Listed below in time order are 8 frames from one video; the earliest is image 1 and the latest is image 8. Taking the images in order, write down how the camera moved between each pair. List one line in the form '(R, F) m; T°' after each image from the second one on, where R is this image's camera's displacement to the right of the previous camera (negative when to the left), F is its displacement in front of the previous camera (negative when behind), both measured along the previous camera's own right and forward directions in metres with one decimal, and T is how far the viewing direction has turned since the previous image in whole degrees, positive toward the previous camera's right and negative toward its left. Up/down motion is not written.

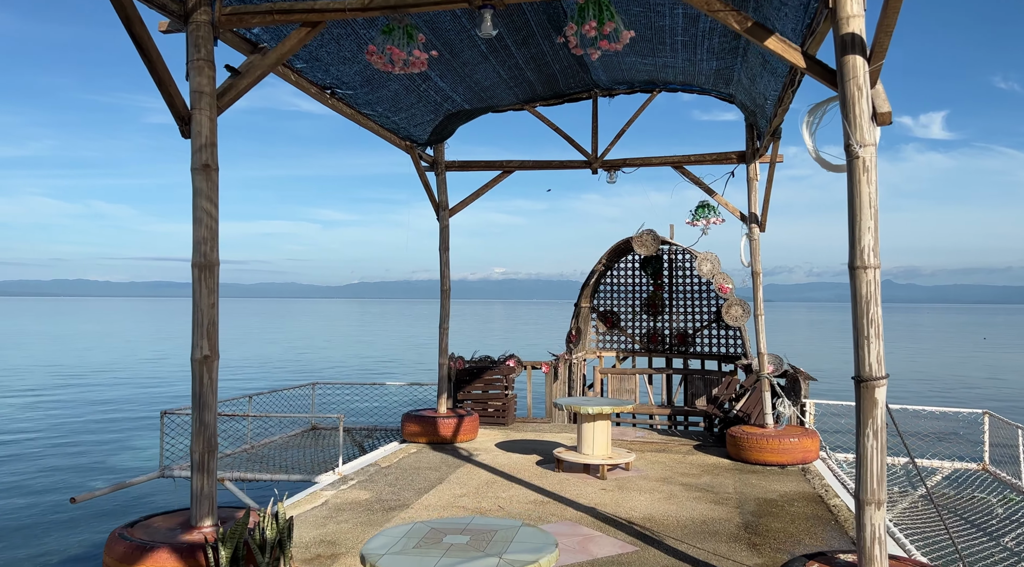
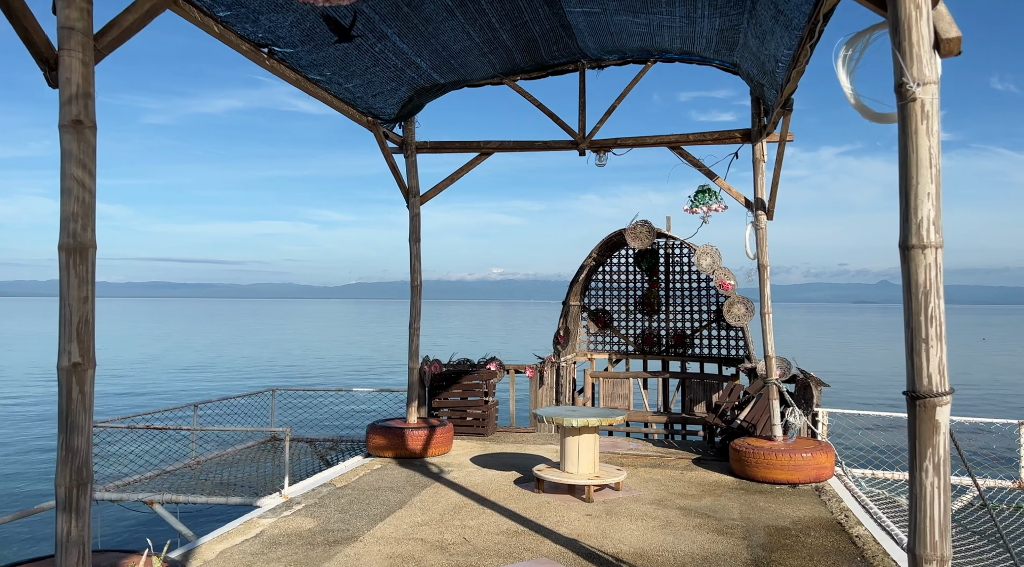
(+0.2, +1.1) m; 0°
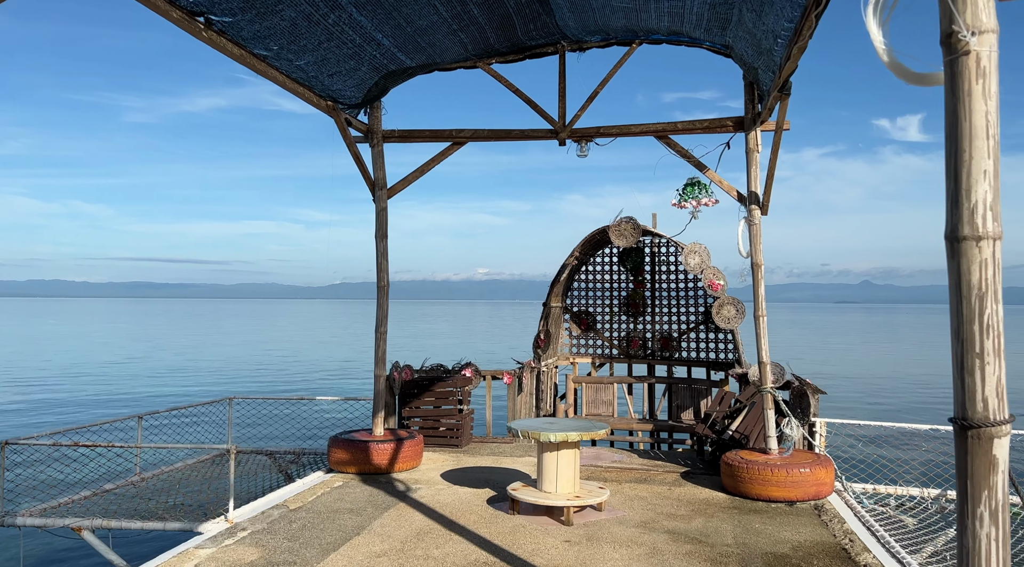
(+0.1, +0.7) m; +1°
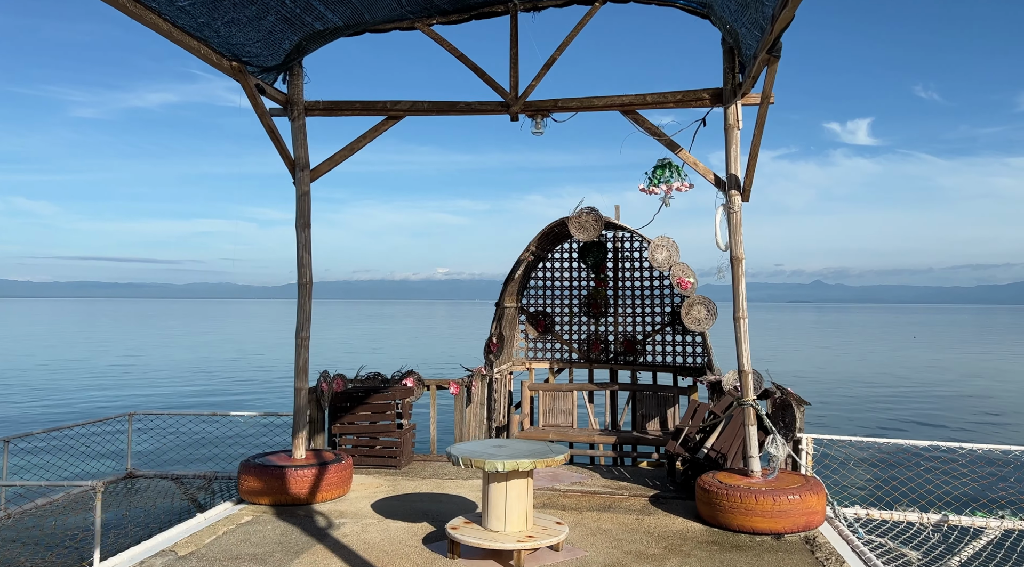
(+0.2, +1.2) m; +3°
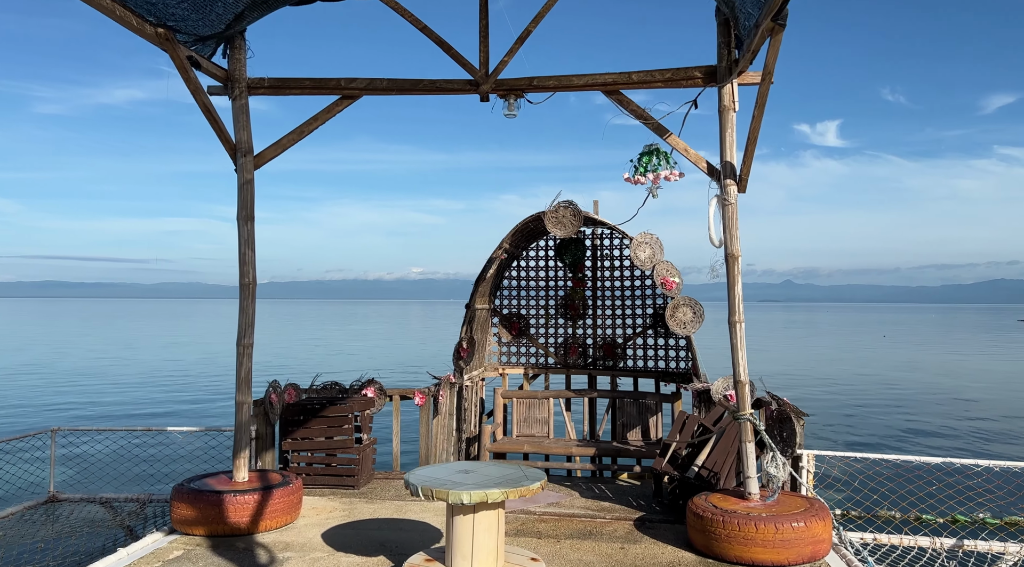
(0.0, +0.8) m; +2°
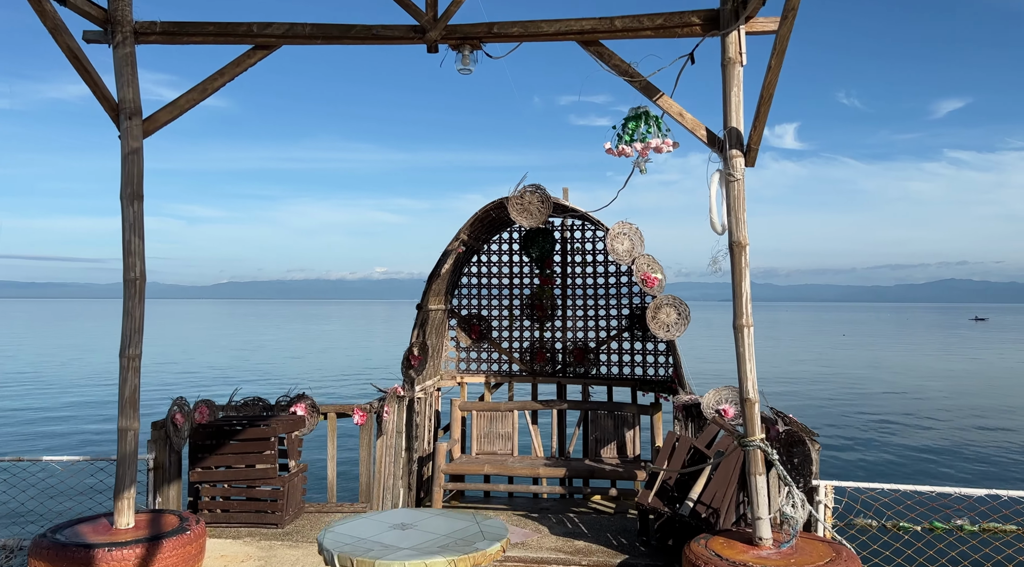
(+0.1, +1.3) m; +3°
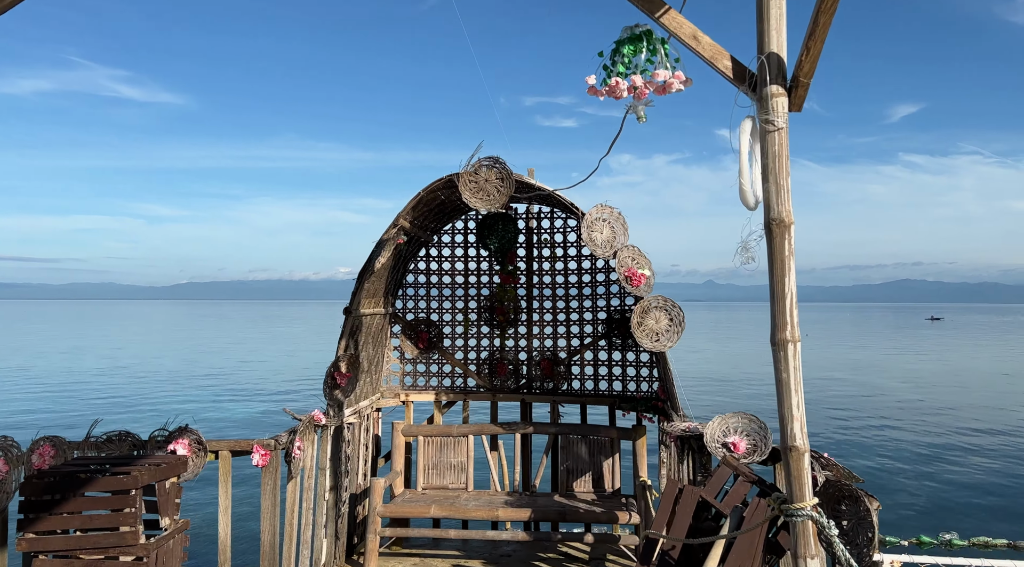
(+0.1, +1.6) m; +3°
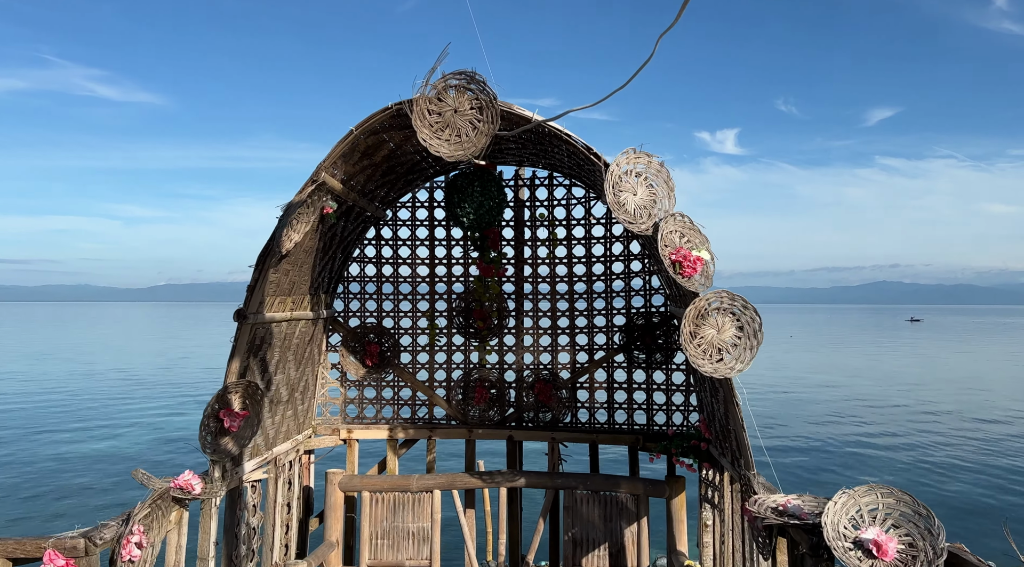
(0.0, +2.3) m; +1°
